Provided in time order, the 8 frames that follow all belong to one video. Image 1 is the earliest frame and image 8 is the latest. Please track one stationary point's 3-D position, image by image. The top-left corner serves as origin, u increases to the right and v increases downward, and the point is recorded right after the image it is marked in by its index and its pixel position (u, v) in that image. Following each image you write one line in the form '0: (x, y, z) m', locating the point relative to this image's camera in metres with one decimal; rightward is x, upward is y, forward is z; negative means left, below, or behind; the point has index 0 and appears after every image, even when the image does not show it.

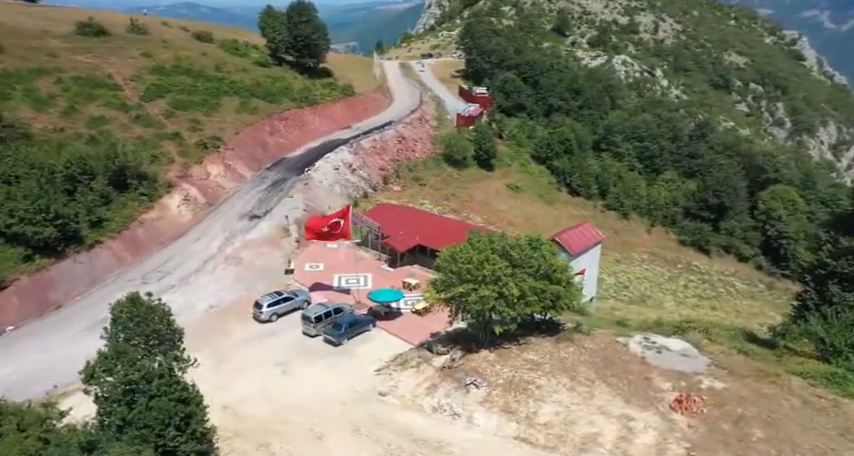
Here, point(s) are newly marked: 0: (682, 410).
0: (+6.4, -4.6, +13.6) m
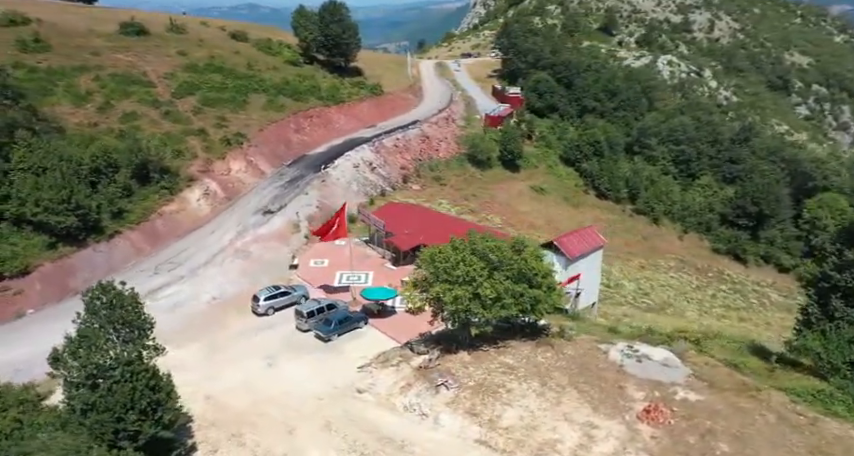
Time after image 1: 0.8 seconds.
0: (+5.5, -4.8, +13.2) m
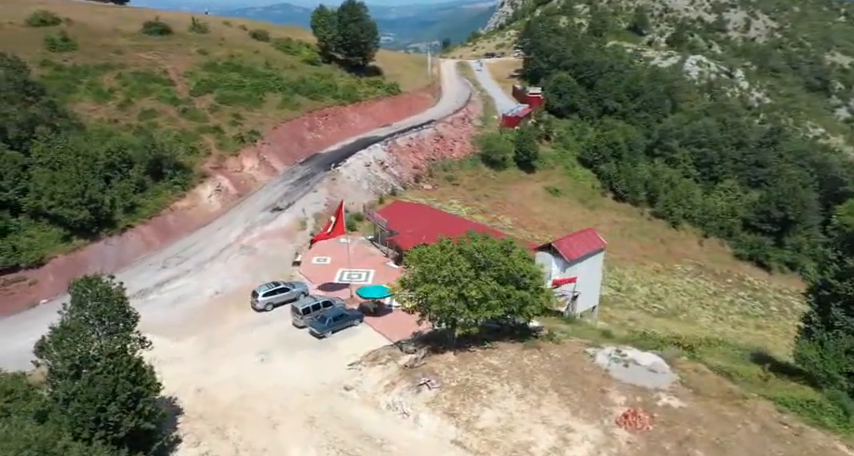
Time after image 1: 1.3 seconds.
0: (+4.9, -4.8, +13.0) m
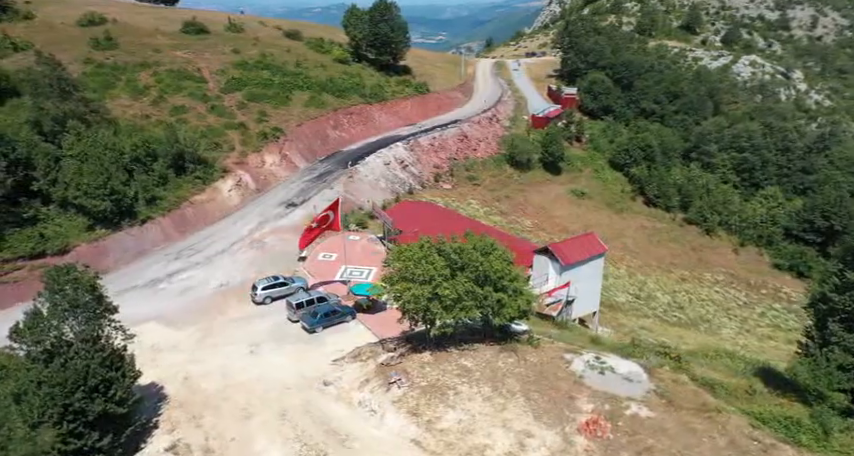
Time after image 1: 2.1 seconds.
0: (+3.8, -4.9, +12.6) m
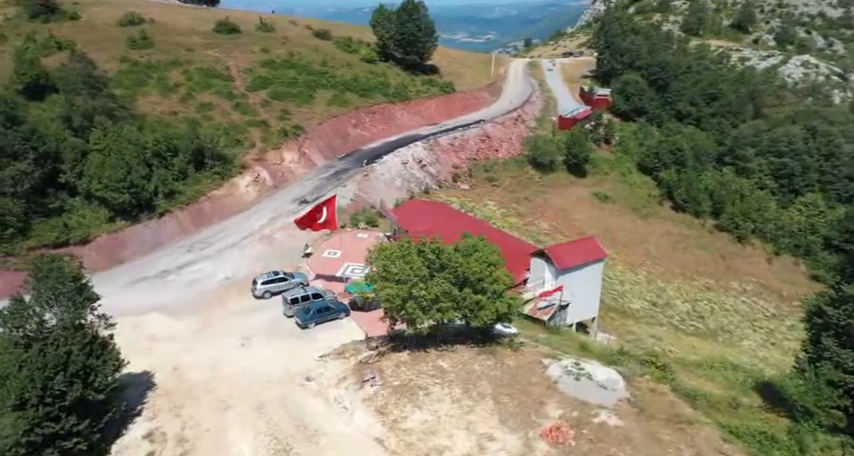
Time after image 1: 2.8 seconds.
0: (+2.9, -5.0, +12.4) m
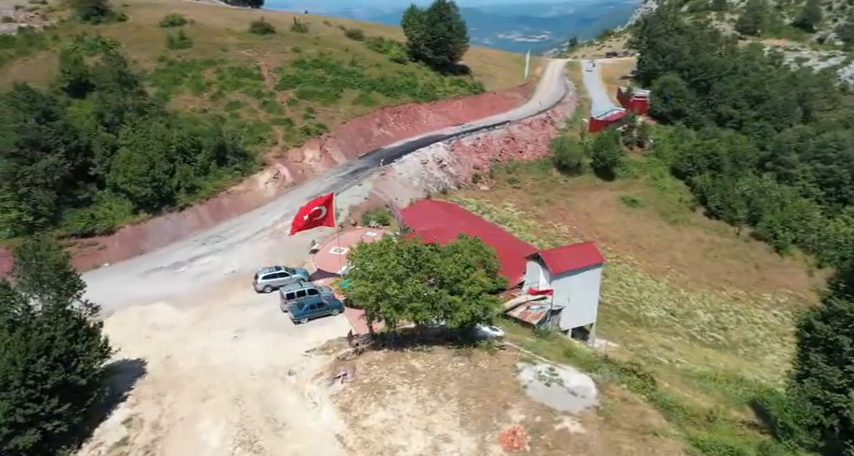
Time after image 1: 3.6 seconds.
0: (+1.8, -5.1, +12.2) m
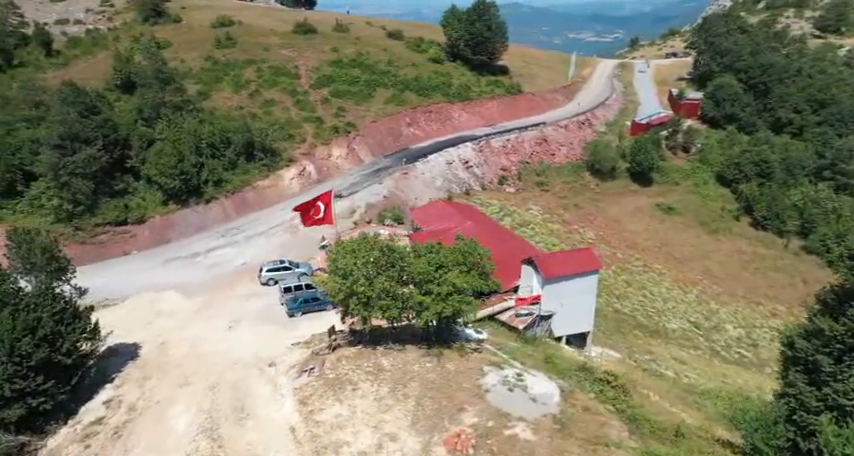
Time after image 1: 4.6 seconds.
0: (+0.5, -5.1, +12.1) m
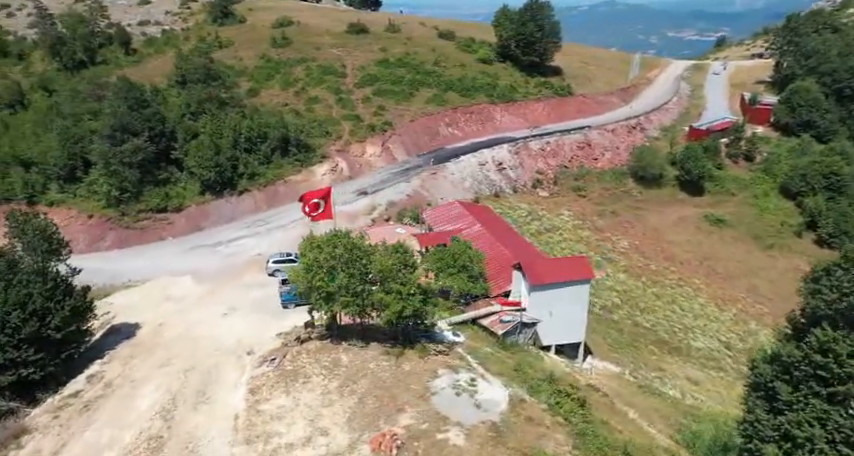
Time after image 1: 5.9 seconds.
0: (-1.2, -5.0, +12.2) m
